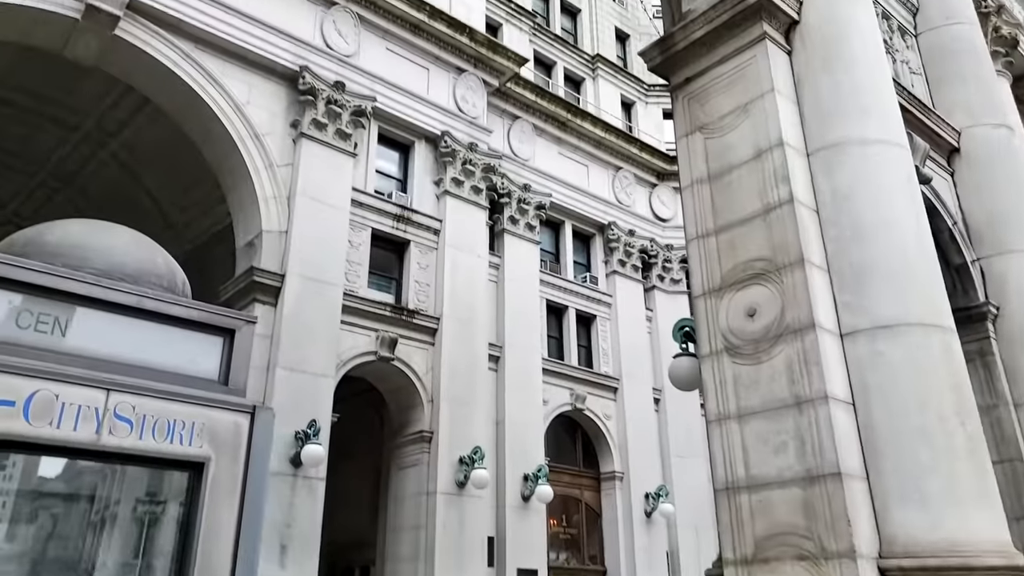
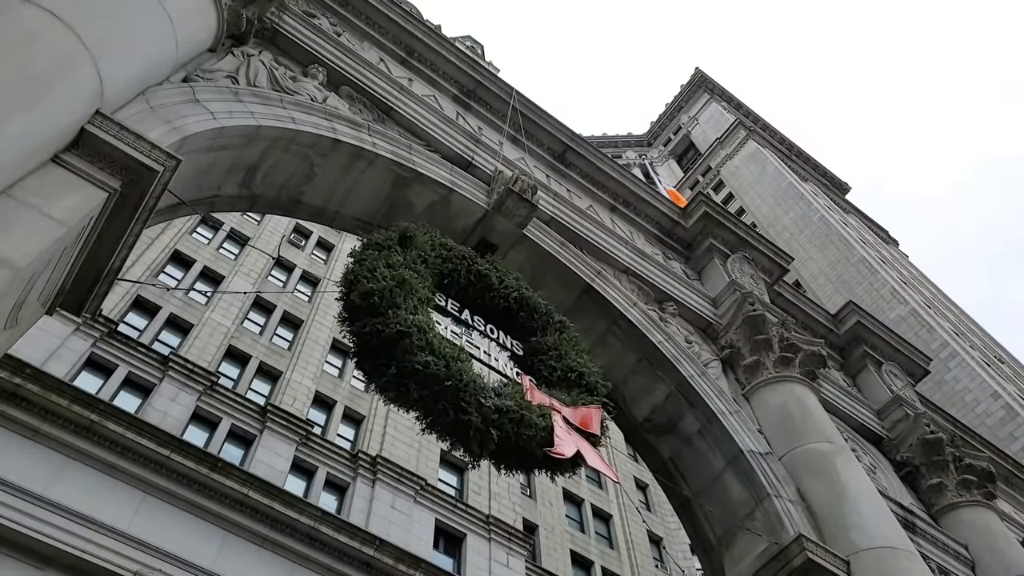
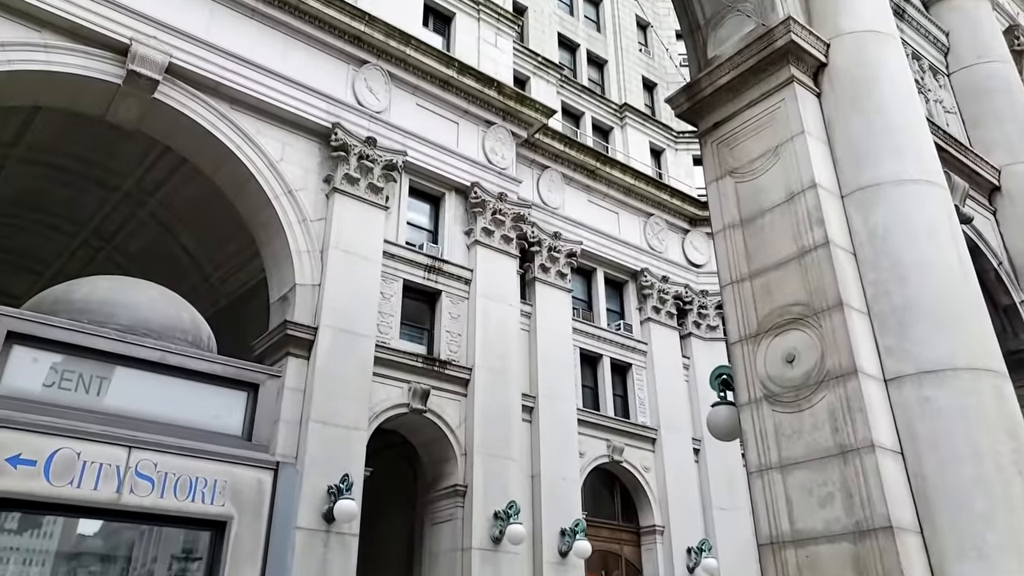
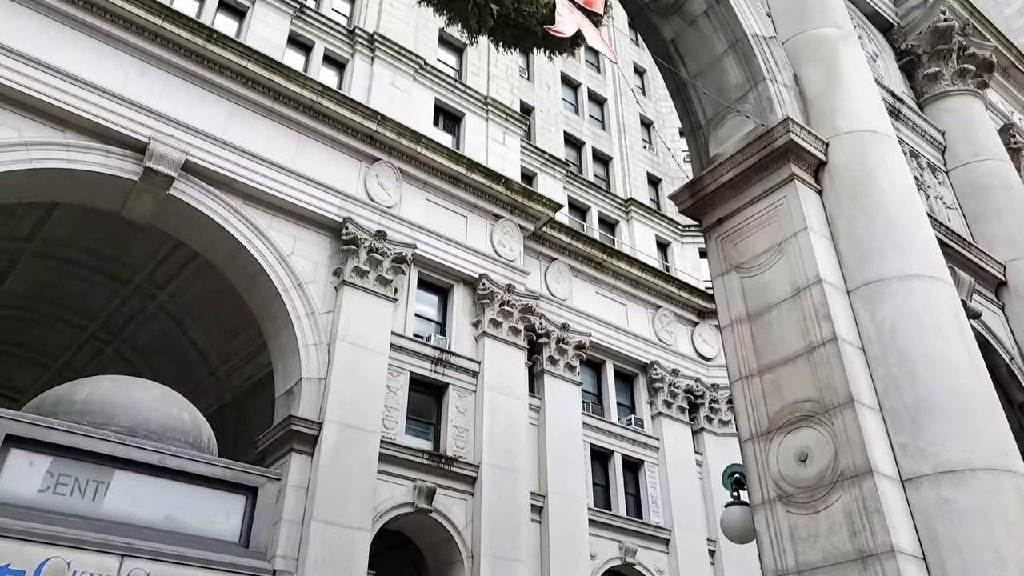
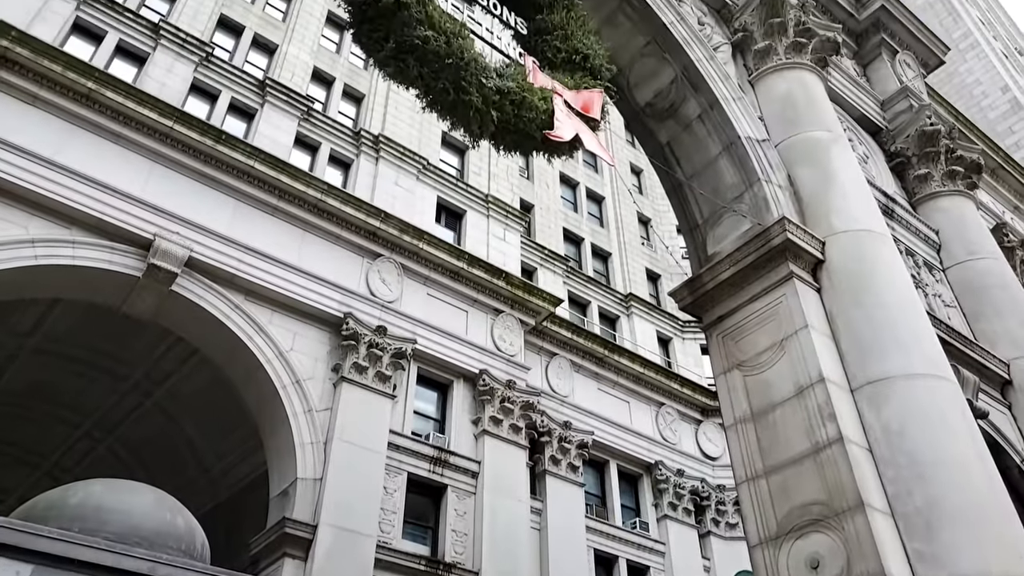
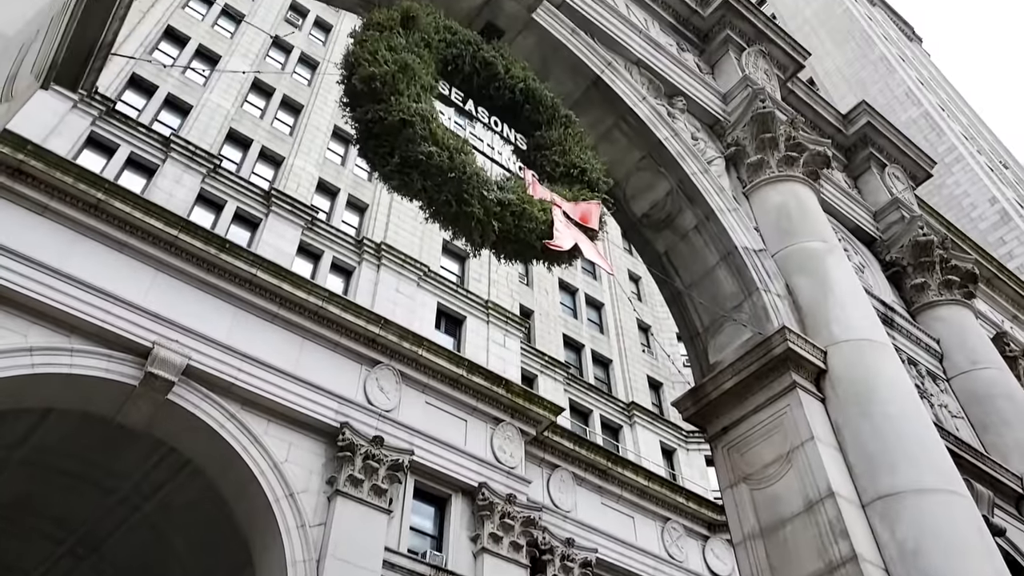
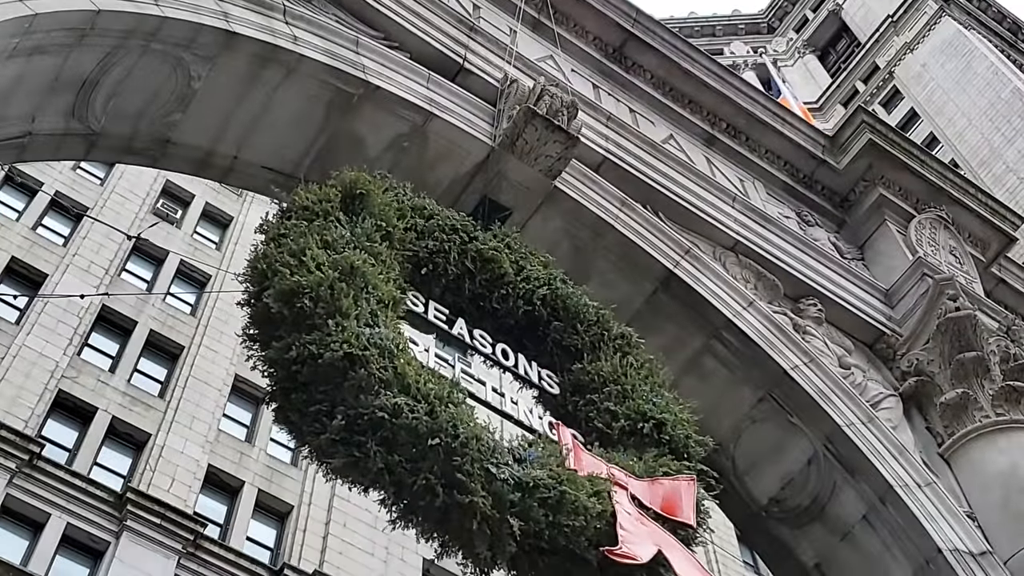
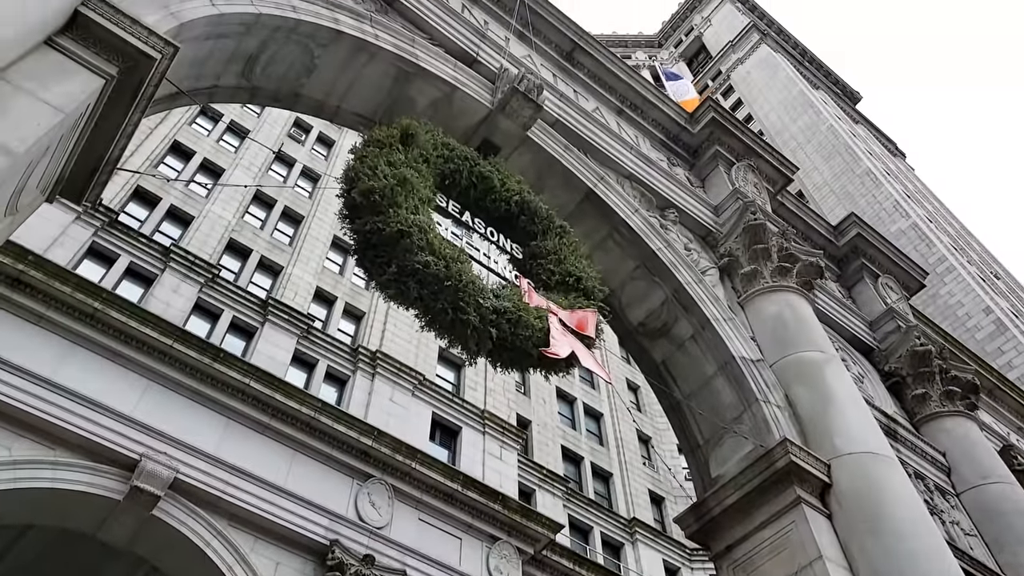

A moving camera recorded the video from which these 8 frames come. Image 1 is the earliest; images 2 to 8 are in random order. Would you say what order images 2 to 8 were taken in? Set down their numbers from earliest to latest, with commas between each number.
3, 4, 5, 6, 8, 2, 7
